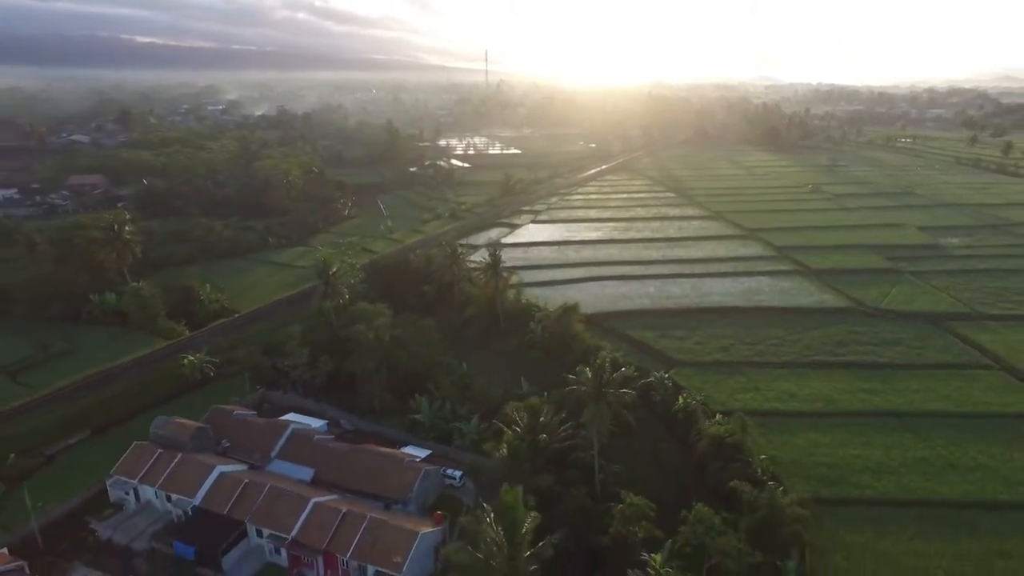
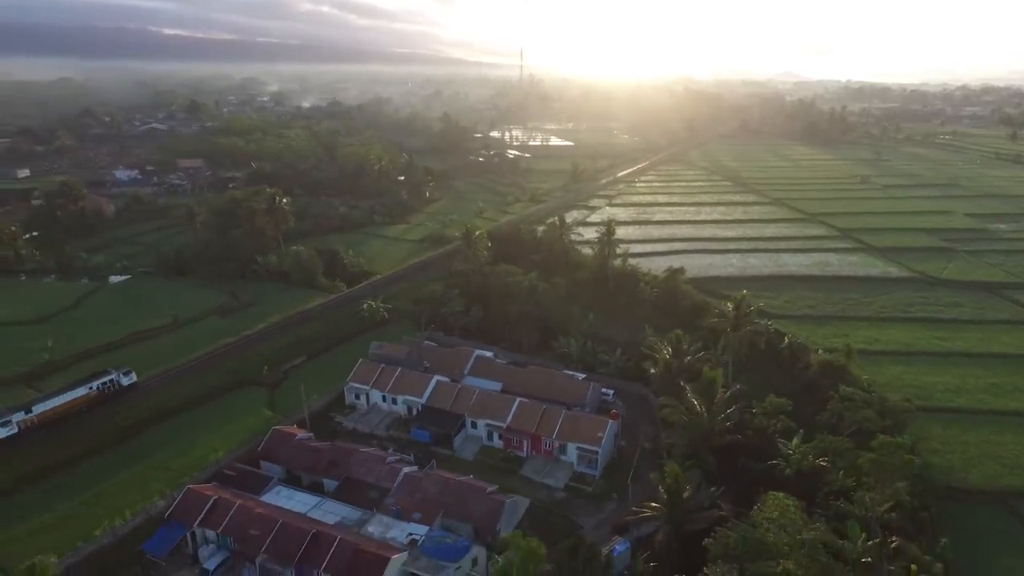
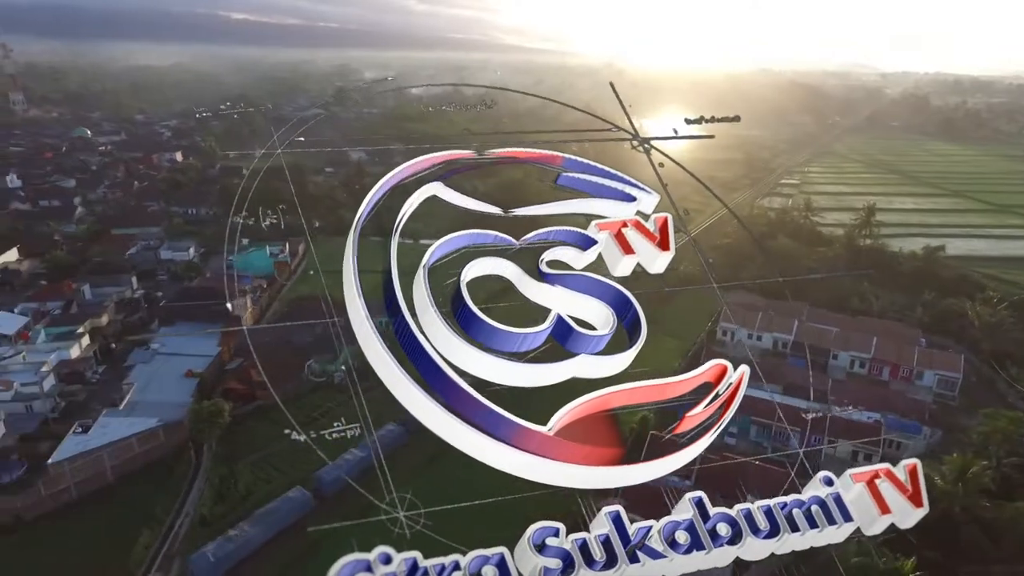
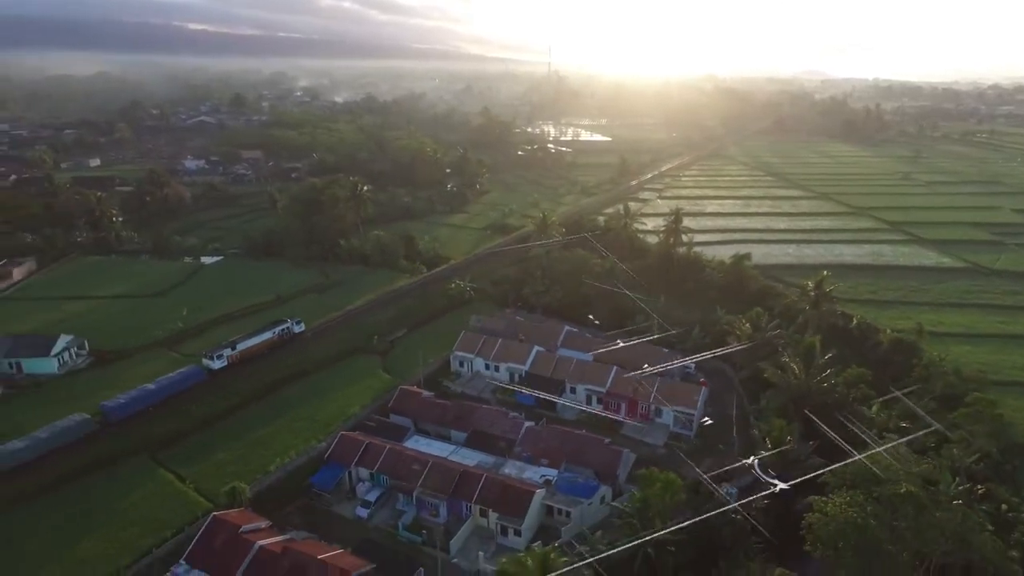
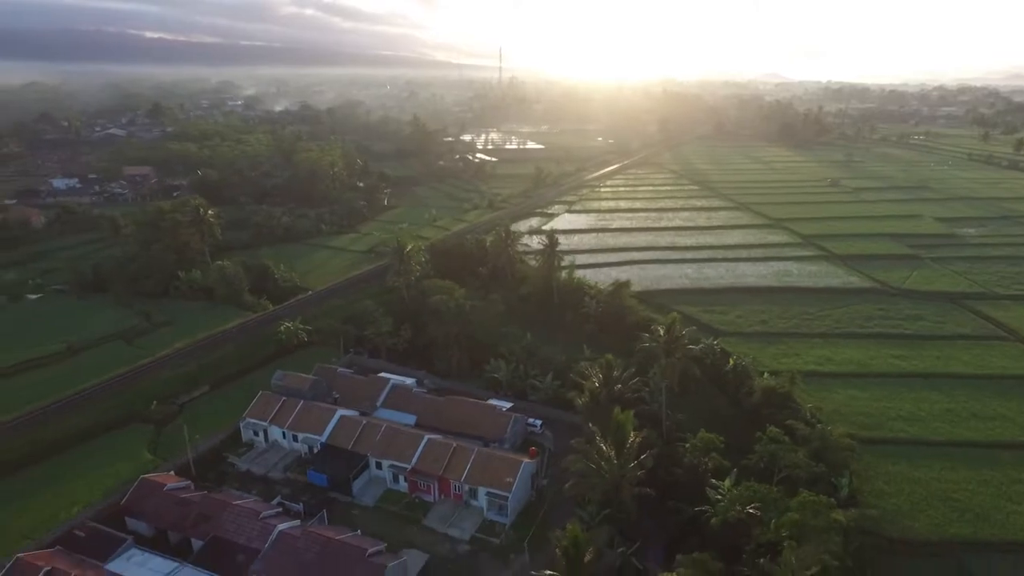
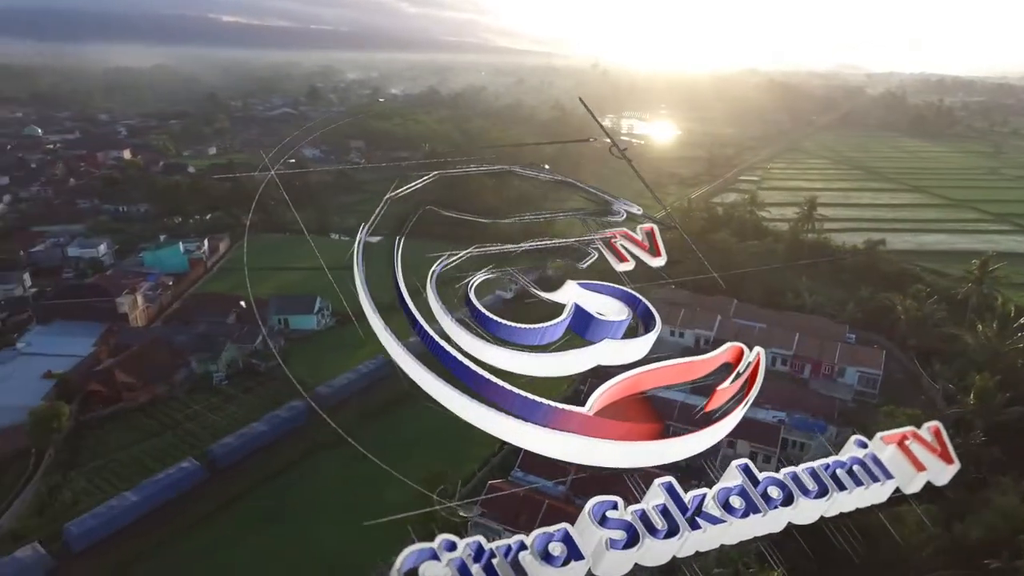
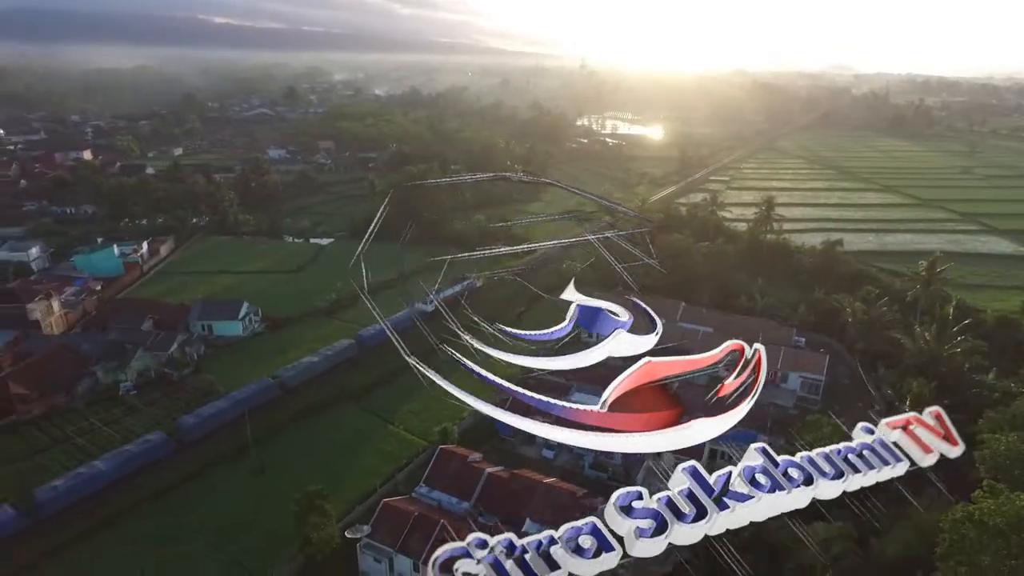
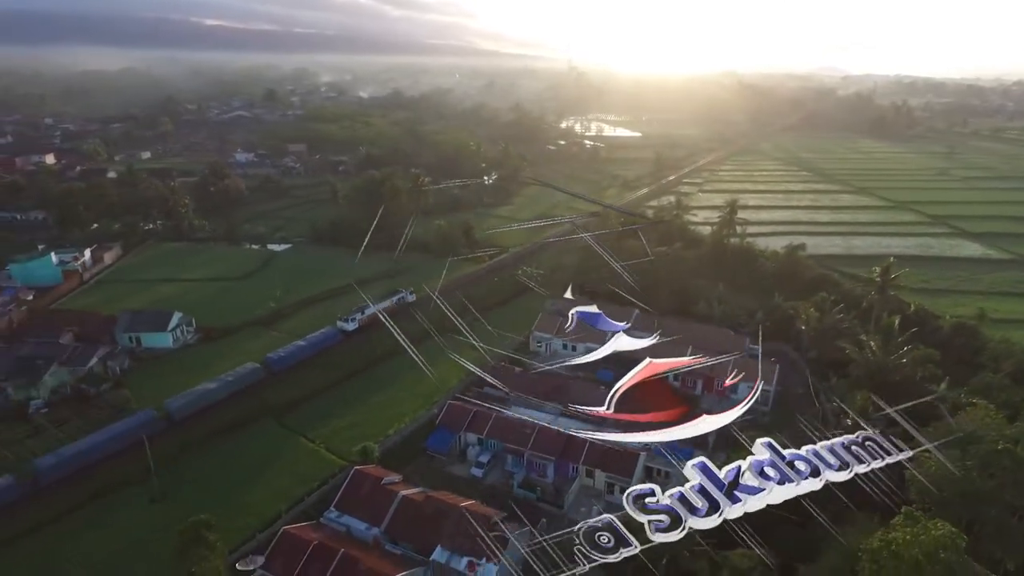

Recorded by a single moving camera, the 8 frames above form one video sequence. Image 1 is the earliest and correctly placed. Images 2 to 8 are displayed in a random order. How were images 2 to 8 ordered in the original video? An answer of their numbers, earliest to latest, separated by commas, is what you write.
5, 2, 4, 8, 7, 6, 3
